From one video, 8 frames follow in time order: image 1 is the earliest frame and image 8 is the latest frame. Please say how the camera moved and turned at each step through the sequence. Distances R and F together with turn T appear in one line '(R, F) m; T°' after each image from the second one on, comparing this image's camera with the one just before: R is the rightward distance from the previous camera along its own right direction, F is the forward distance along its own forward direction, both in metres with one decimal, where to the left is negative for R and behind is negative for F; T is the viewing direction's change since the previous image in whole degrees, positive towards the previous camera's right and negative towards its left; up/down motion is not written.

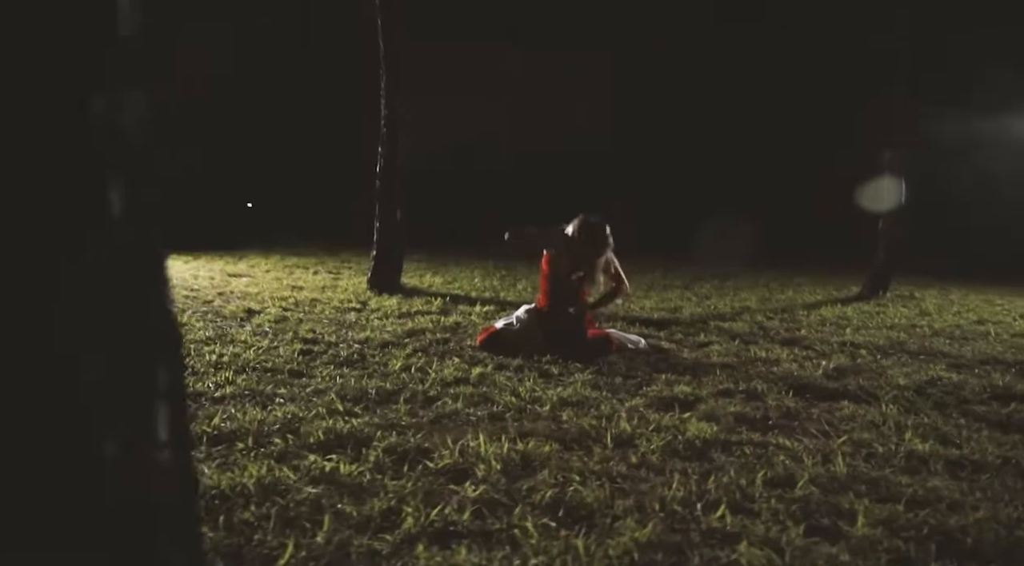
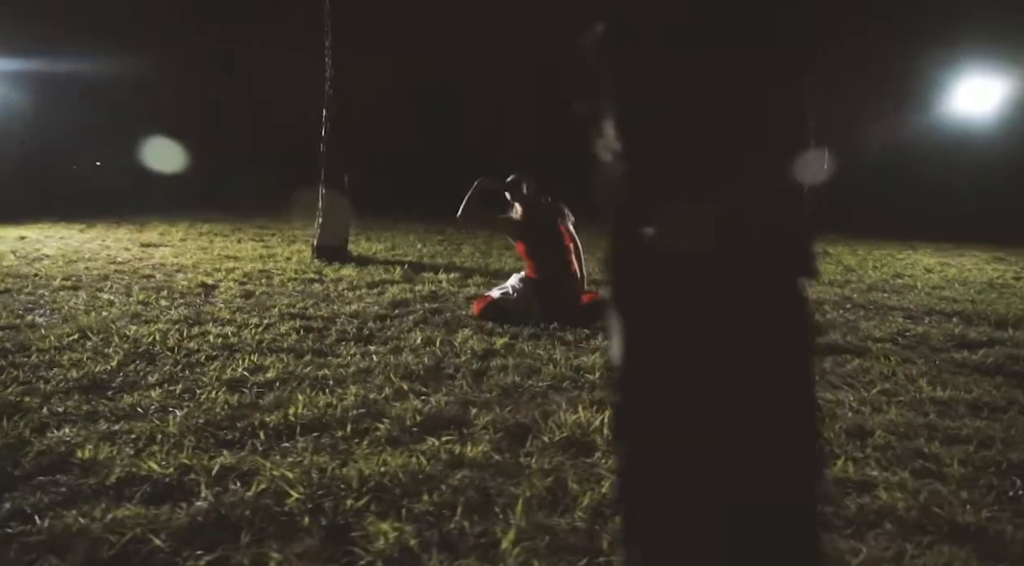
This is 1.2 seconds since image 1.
(-1.0, +0.1) m; +10°
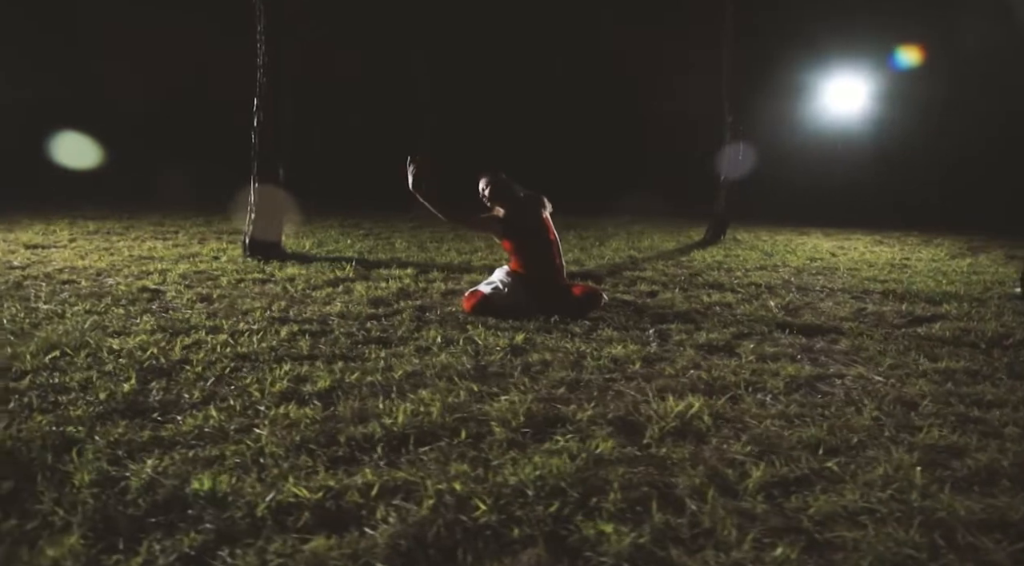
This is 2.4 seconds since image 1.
(-1.1, +0.1) m; +11°
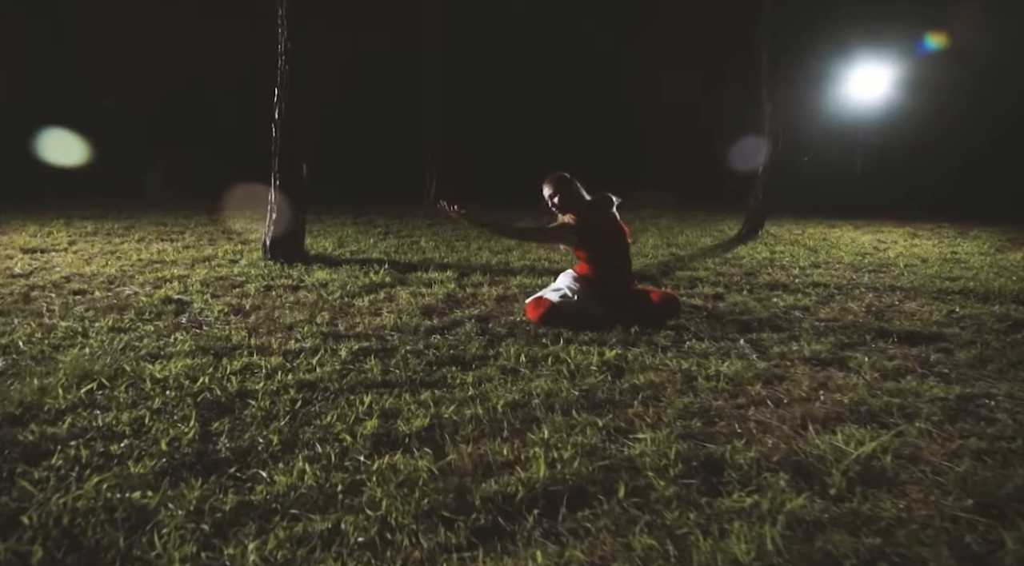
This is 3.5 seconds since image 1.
(-0.6, +0.6) m; +1°
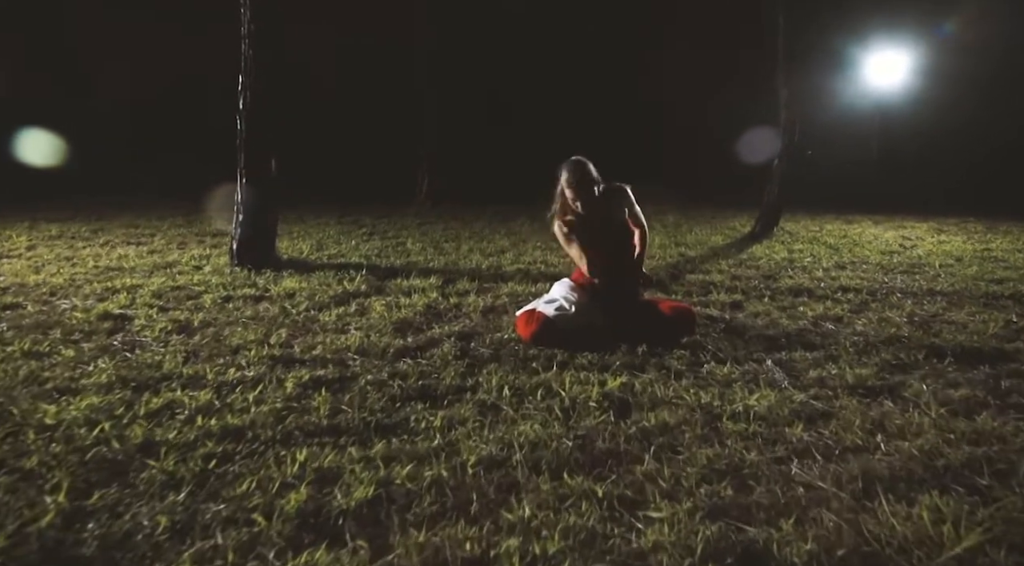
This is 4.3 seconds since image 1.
(+0.1, +0.8) m; 0°
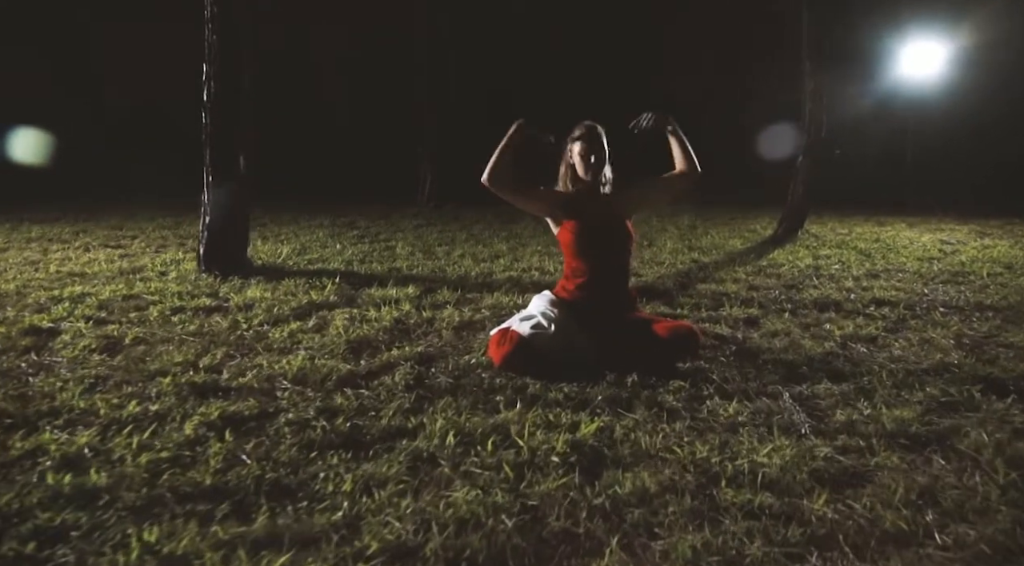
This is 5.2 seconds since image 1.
(+0.3, +0.7) m; -2°
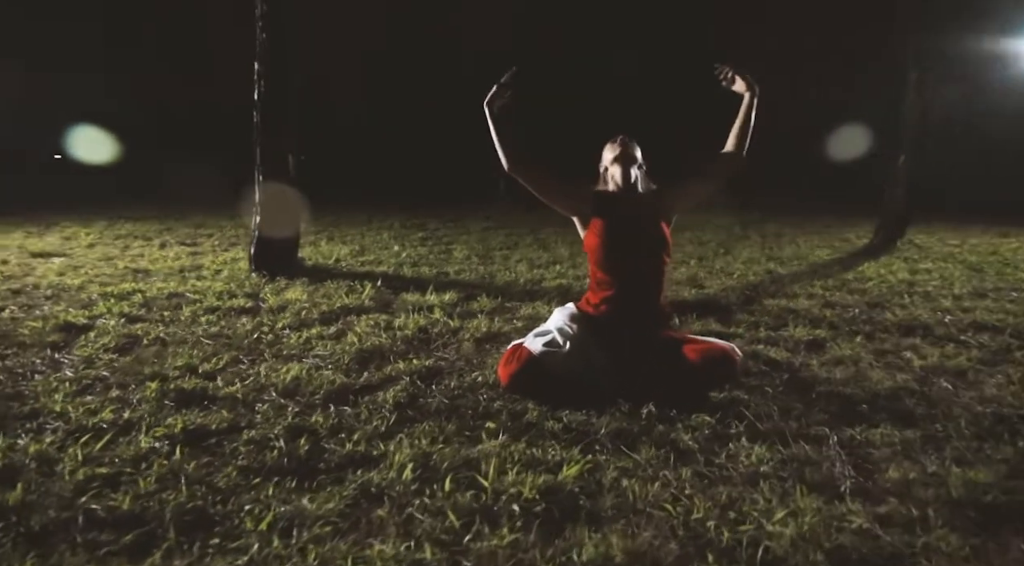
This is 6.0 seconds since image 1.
(+0.4, +0.4) m; -8°
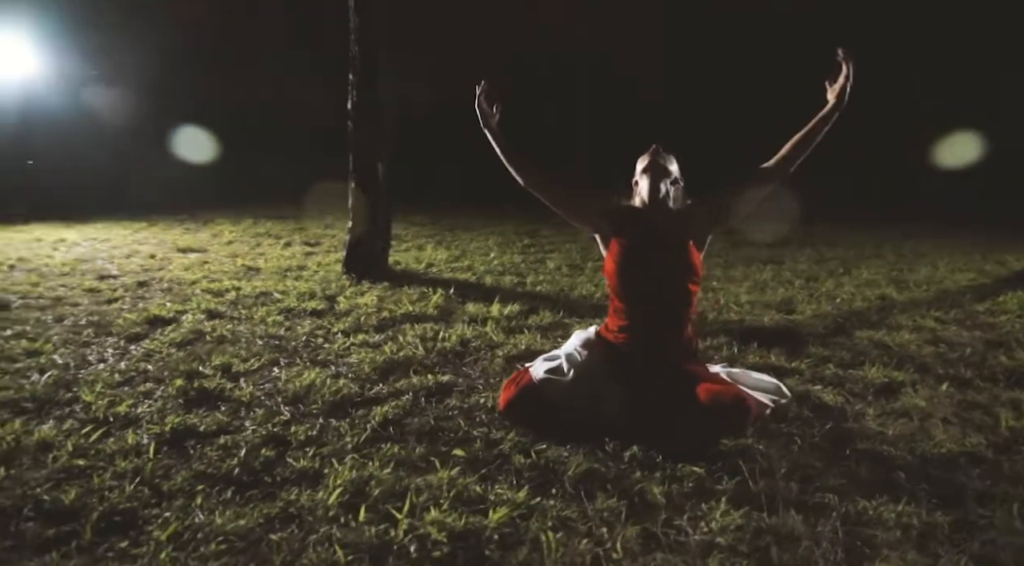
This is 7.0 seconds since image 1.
(+0.7, +0.3) m; -13°
